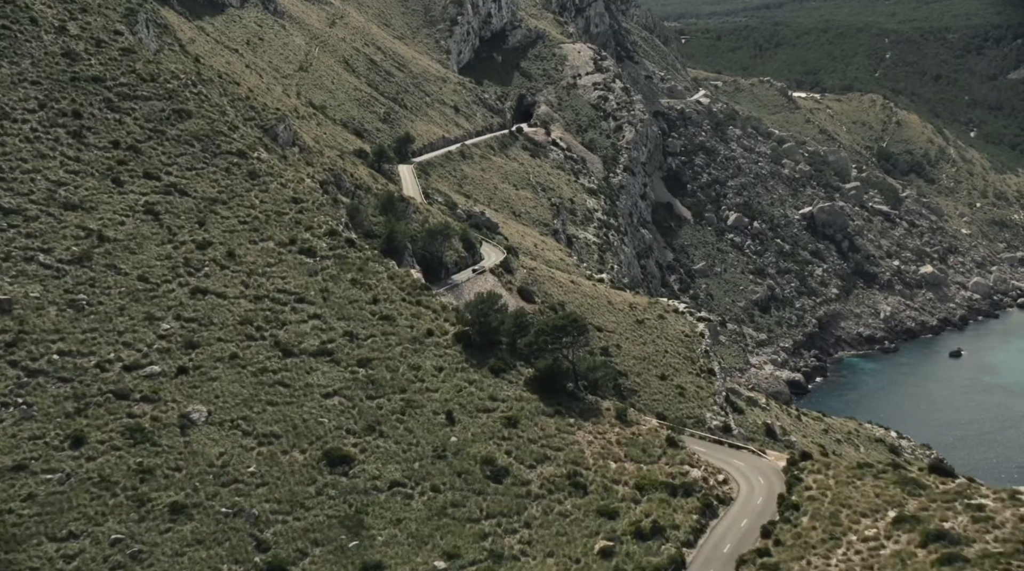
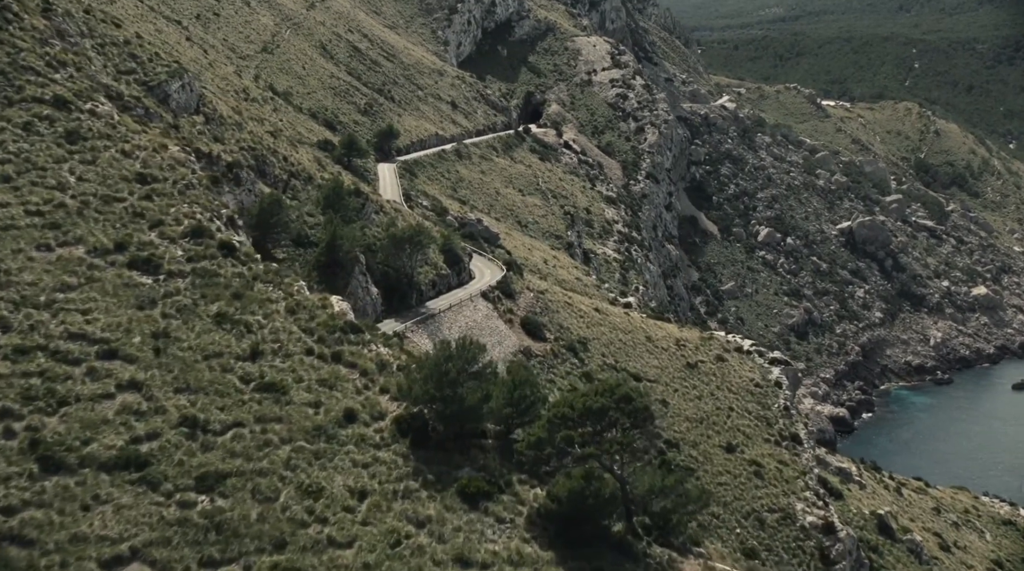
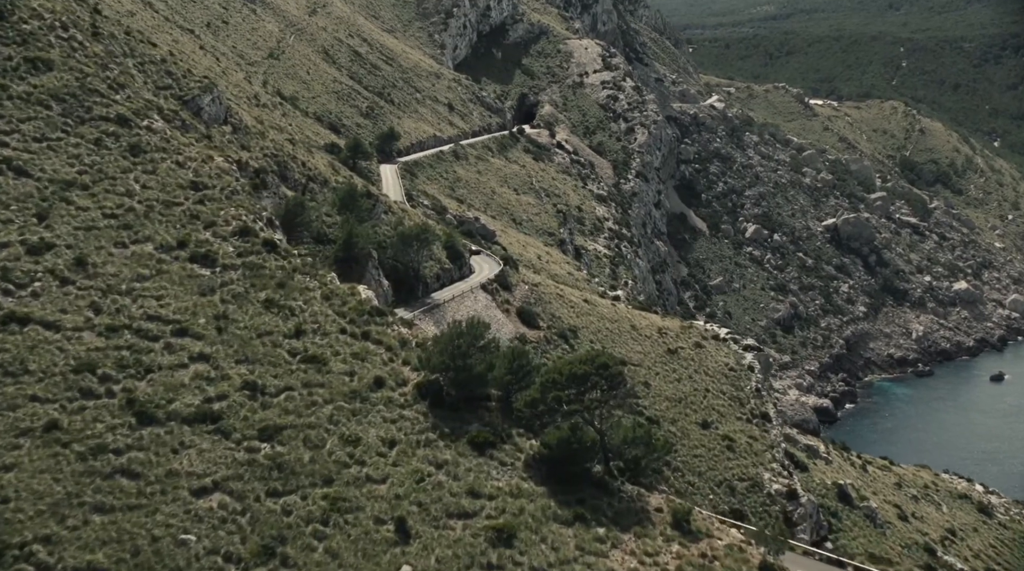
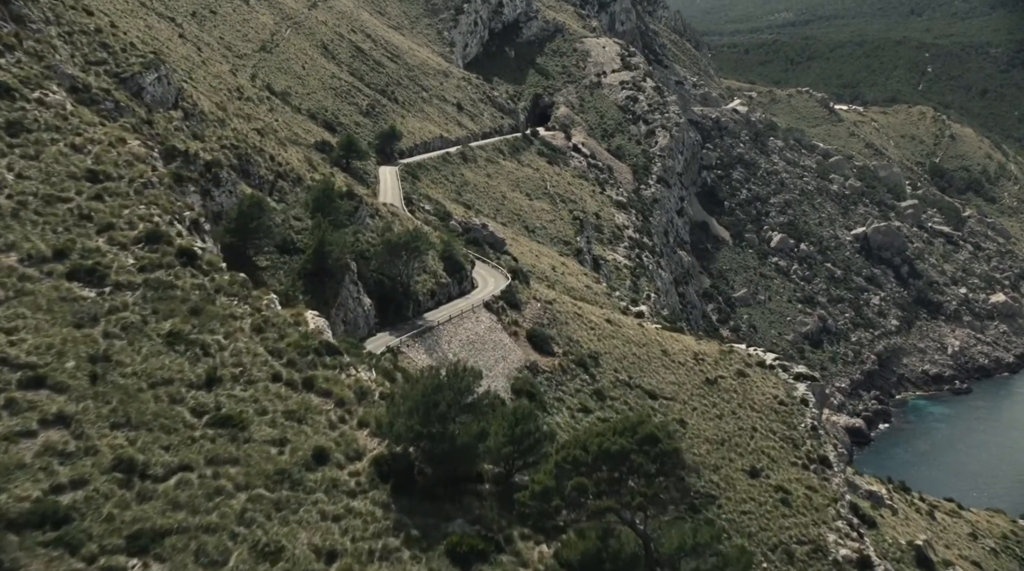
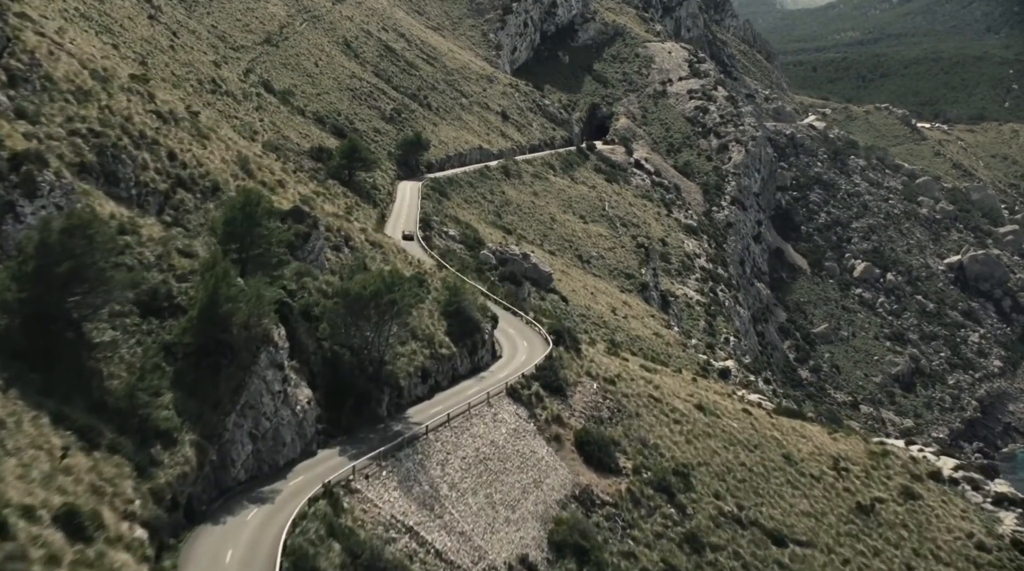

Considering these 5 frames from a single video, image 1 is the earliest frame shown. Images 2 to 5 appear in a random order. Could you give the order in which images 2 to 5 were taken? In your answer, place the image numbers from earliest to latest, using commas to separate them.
3, 2, 4, 5
